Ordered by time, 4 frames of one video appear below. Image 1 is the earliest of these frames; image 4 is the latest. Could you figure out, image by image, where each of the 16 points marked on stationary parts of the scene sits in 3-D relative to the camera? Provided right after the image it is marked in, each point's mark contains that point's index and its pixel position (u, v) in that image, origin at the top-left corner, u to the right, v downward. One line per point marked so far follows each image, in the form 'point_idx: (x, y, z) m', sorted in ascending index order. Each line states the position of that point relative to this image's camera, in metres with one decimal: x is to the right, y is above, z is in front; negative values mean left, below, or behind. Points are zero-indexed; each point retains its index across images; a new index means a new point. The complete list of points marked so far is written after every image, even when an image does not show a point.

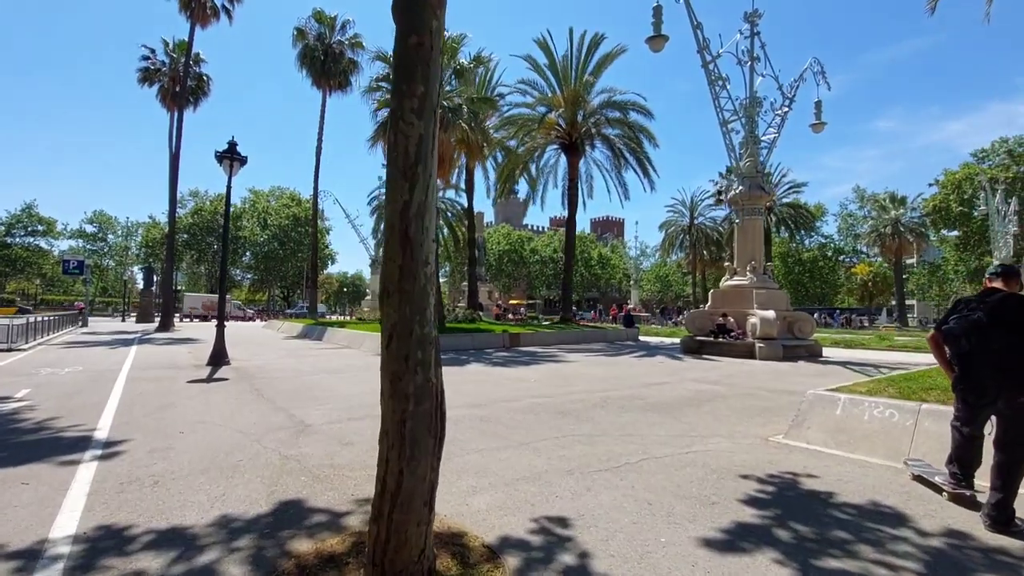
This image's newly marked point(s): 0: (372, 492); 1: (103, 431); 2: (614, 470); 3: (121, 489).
0: (-1.4, -2.1, +5.1) m
1: (-6.2, -2.1, +7.6) m
2: (+1.2, -2.1, +5.9) m
3: (-4.0, -2.1, +5.2) m
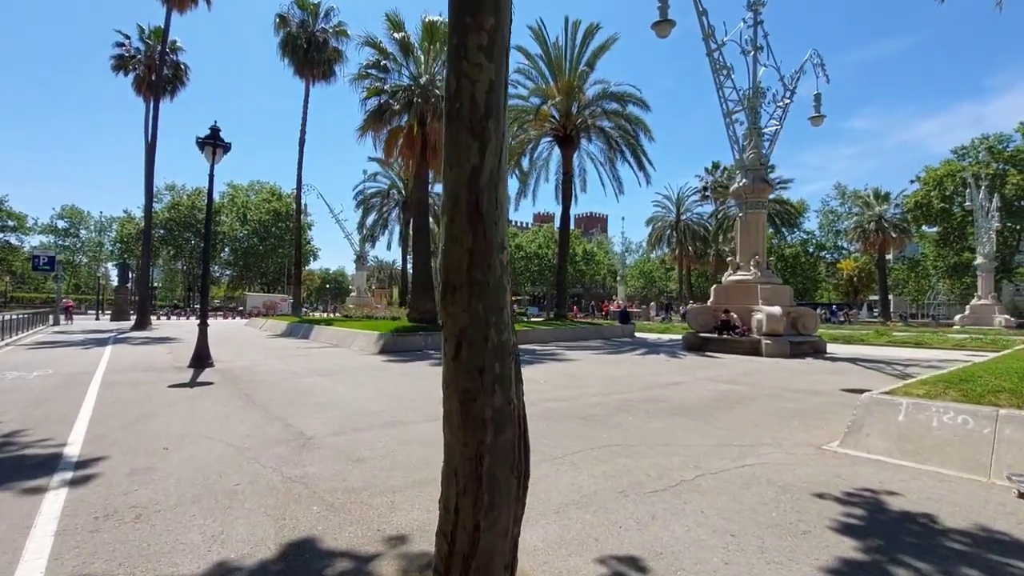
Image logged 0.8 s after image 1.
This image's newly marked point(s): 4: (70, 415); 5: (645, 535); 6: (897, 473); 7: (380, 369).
0: (-0.9, -2.0, +4.3) m
1: (-5.8, -2.1, +6.7) m
2: (+1.6, -2.1, +5.2) m
3: (-3.5, -2.0, +4.3) m
4: (-7.2, -2.1, +8.2) m
5: (+1.1, -2.0, +4.2) m
6: (+4.5, -2.2, +5.9) m
7: (-3.6, -2.2, +13.8) m
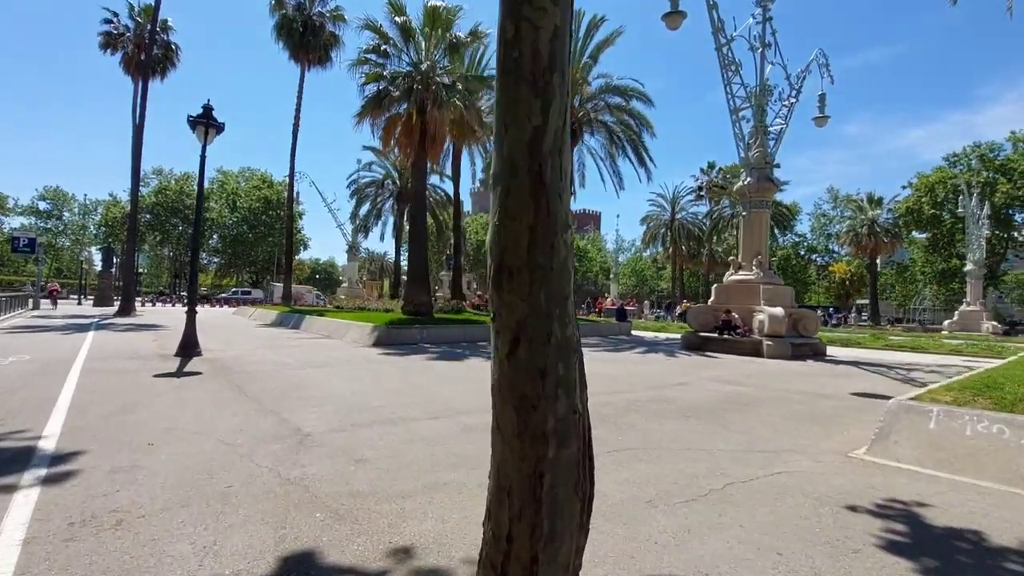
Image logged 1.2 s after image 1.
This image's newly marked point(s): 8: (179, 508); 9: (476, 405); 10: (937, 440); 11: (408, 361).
0: (-0.7, -1.9, +3.9) m
1: (-5.6, -1.8, +6.1) m
2: (+1.8, -2.0, +4.8) m
3: (-3.3, -1.8, +3.8) m
4: (-7.1, -1.8, +7.7) m
5: (+1.3, -2.0, +3.8) m
6: (+4.6, -2.2, +5.6) m
7: (-3.6, -2.0, +13.4) m
8: (-2.8, -1.9, +4.3) m
9: (-0.6, -2.0, +8.5) m
10: (+5.2, -1.9, +6.2) m
11: (-2.9, -2.0, +14.0) m
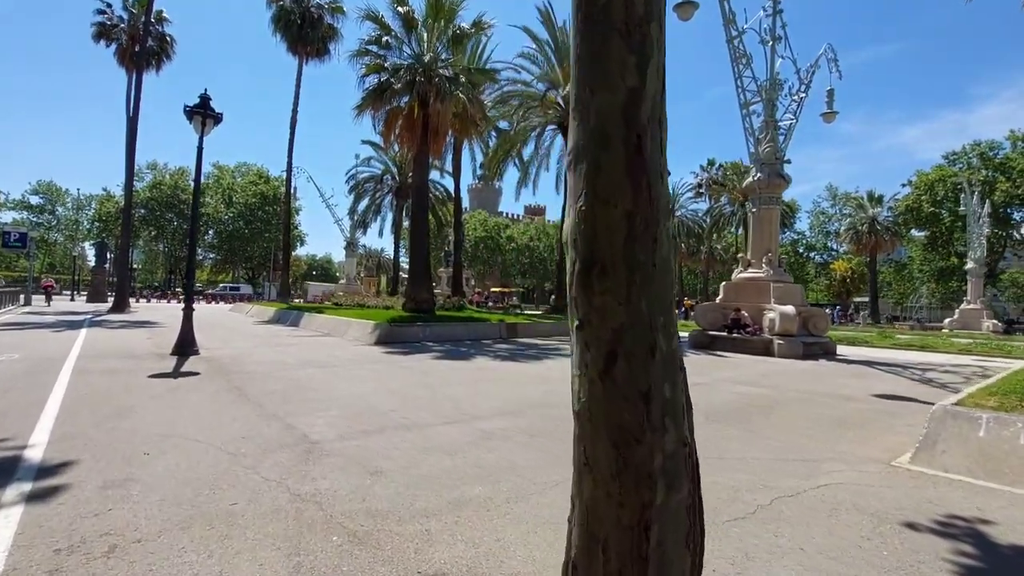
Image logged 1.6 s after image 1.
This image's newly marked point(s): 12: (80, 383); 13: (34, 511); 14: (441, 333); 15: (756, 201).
0: (-0.4, -1.9, +3.5) m
1: (-5.3, -1.8, +5.7) m
2: (+2.1, -2.0, +4.4) m
3: (-3.0, -1.8, +3.4) m
4: (-6.8, -1.7, +7.2) m
5: (+1.6, -2.0, +3.4) m
6: (+4.9, -2.2, +5.2) m
7: (-3.4, -1.9, +12.9) m
8: (-2.5, -1.8, +3.8) m
9: (-0.3, -1.9, +8.1) m
10: (+5.5, -1.9, +5.8) m
11: (-2.7, -1.9, +13.6) m
12: (-7.7, -1.7, +9.0) m
13: (-3.9, -1.8, +4.2) m
14: (-2.7, -1.7, +19.3) m
15: (+9.5, +3.4, +19.8) m
